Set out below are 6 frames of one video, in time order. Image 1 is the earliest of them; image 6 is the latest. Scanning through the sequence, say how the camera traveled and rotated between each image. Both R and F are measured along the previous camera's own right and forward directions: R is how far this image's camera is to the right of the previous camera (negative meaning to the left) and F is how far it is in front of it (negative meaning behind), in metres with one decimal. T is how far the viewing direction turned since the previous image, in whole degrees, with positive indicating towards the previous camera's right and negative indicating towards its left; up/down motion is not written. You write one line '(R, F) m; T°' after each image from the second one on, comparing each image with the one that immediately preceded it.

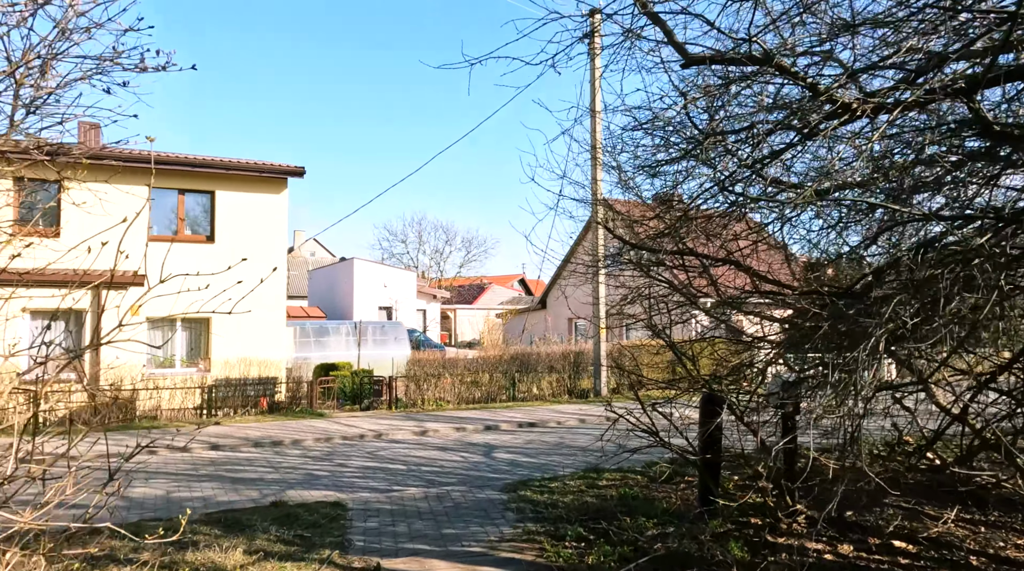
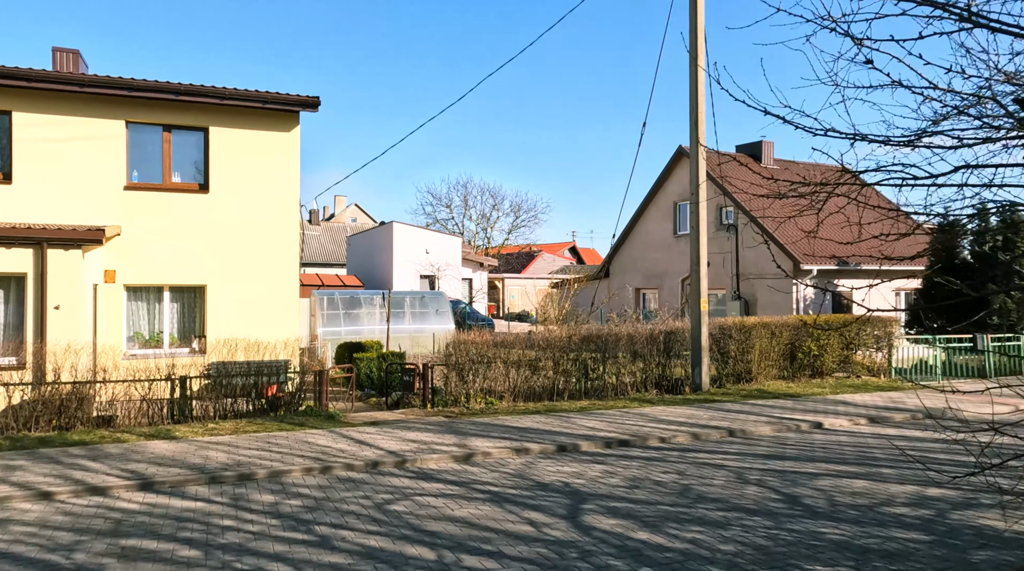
(-0.4, +4.6) m; -3°
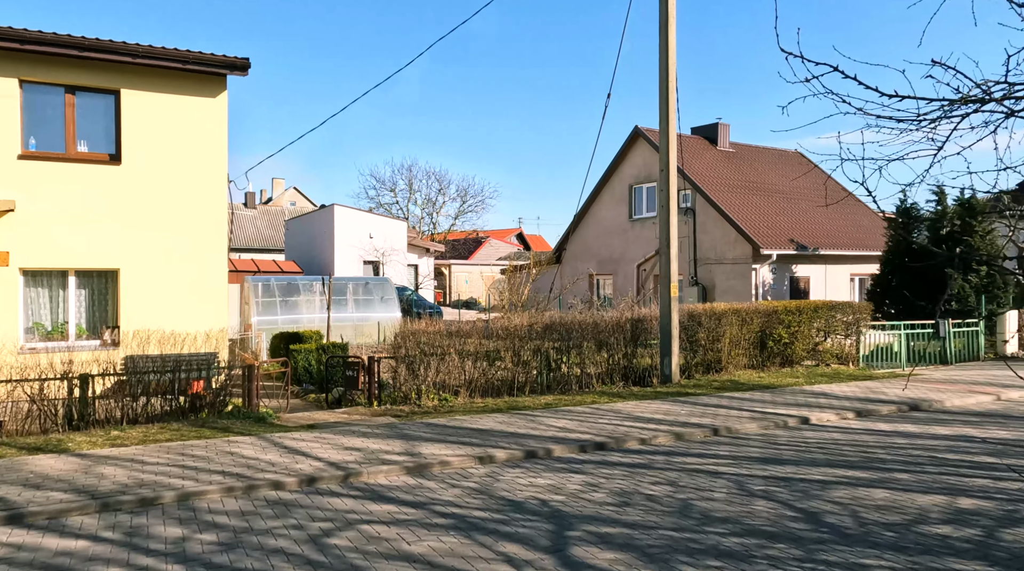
(-0.2, +1.5) m; +4°
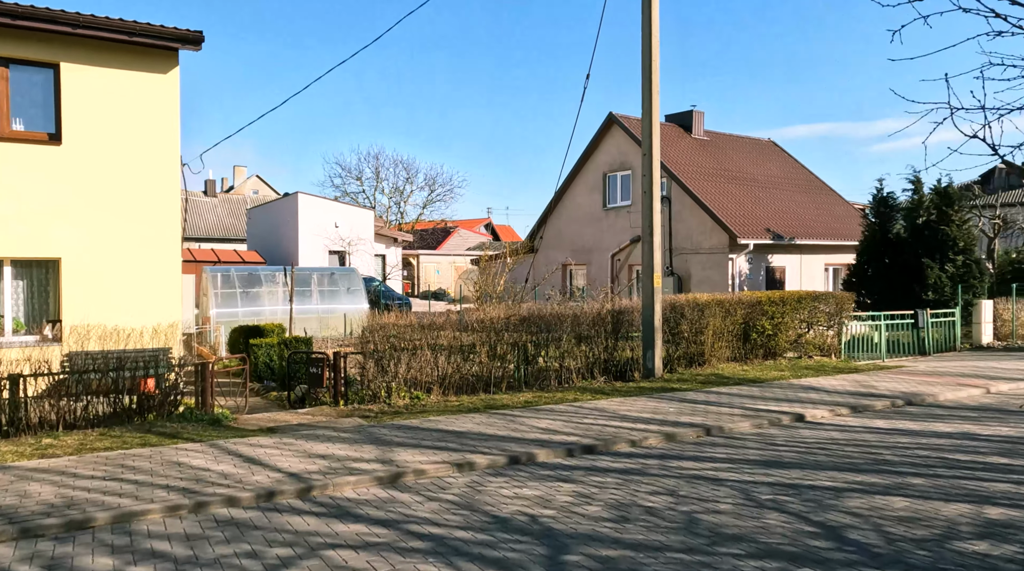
(-0.1, +0.8) m; +2°
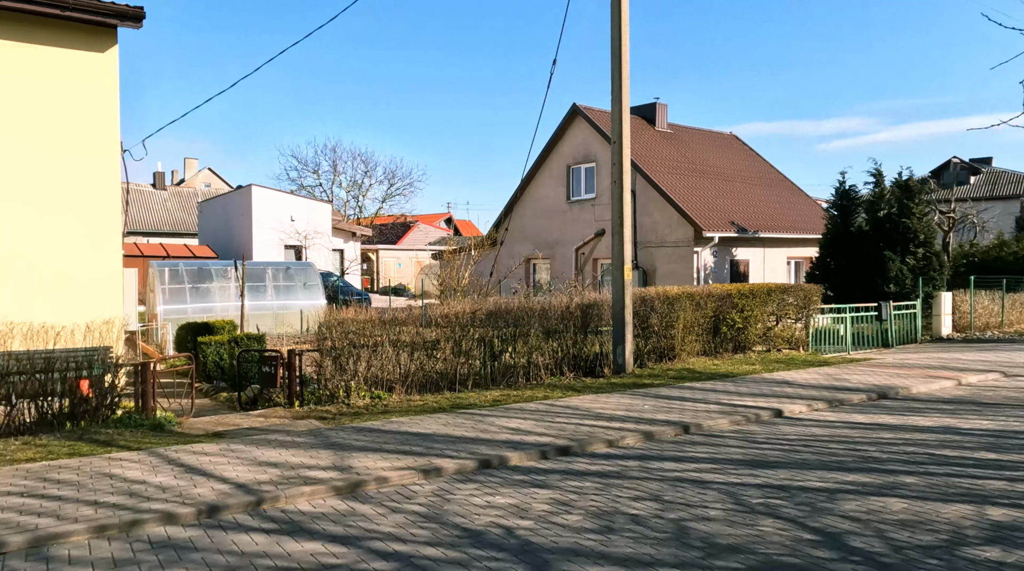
(-0.1, +0.6) m; +3°
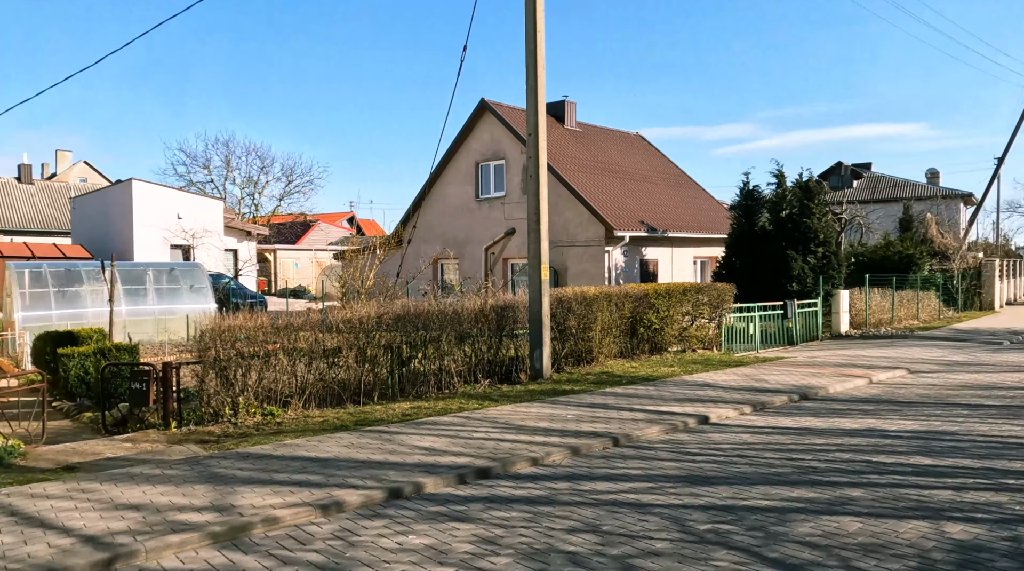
(-0.1, +0.9) m; +6°
